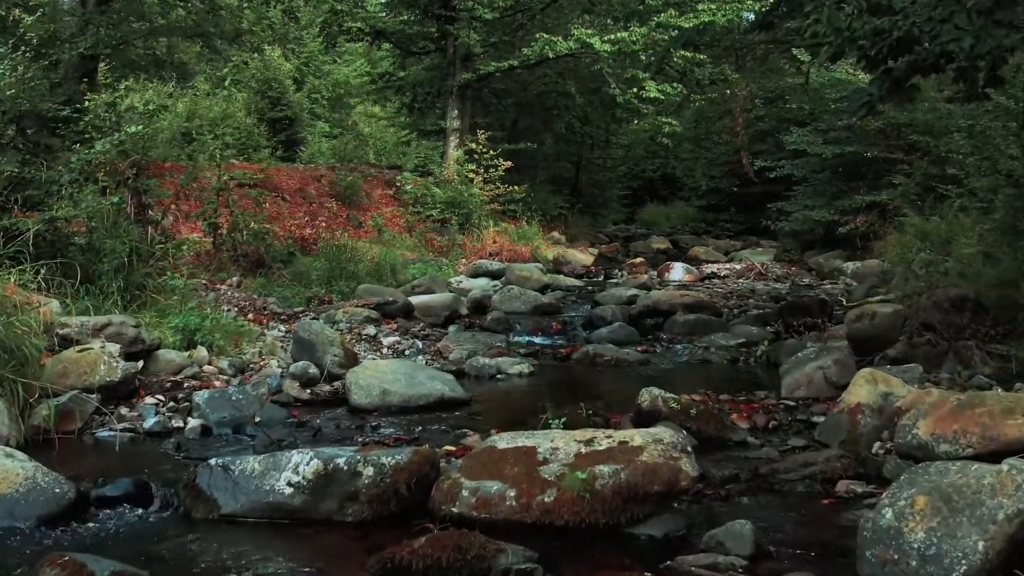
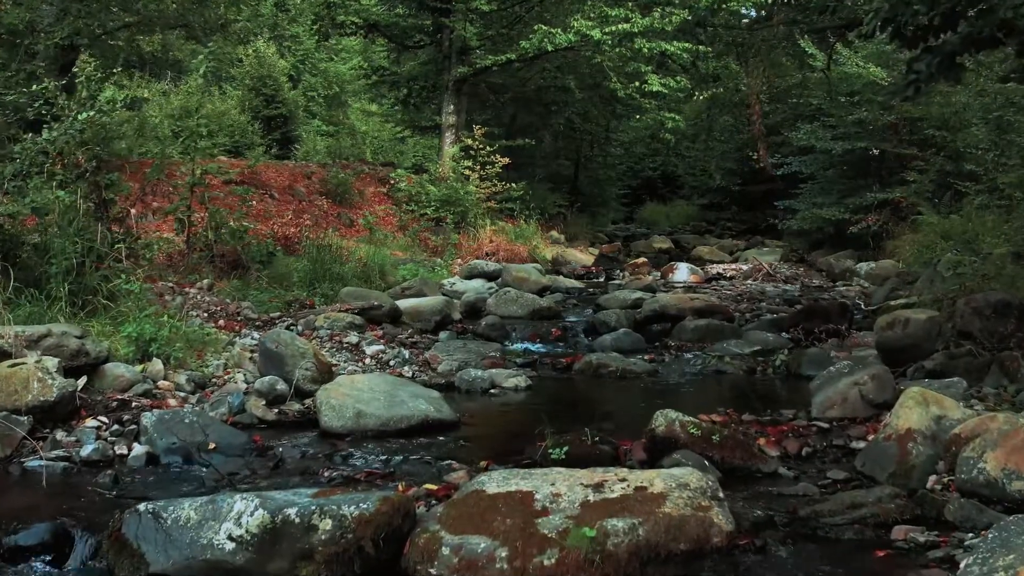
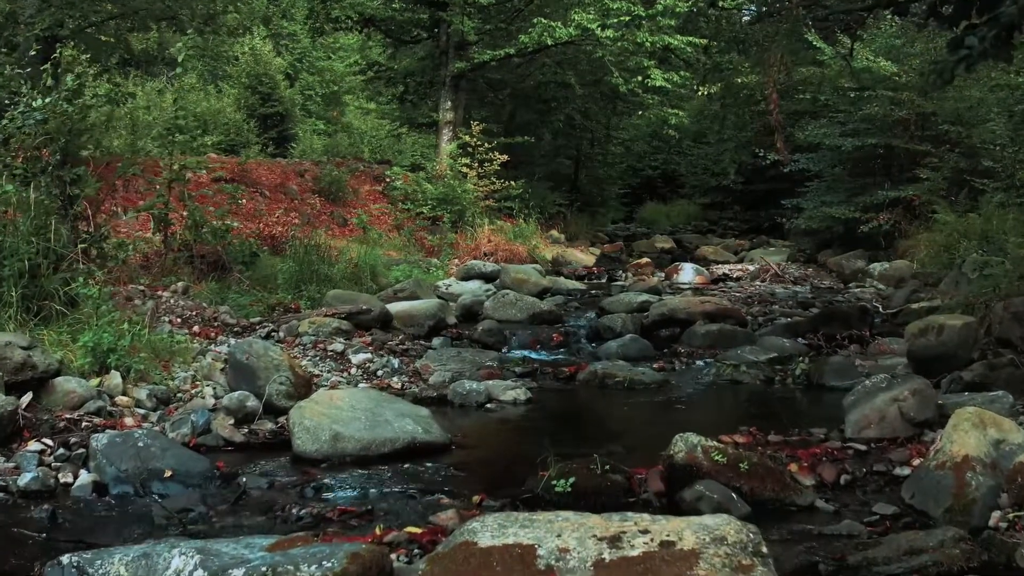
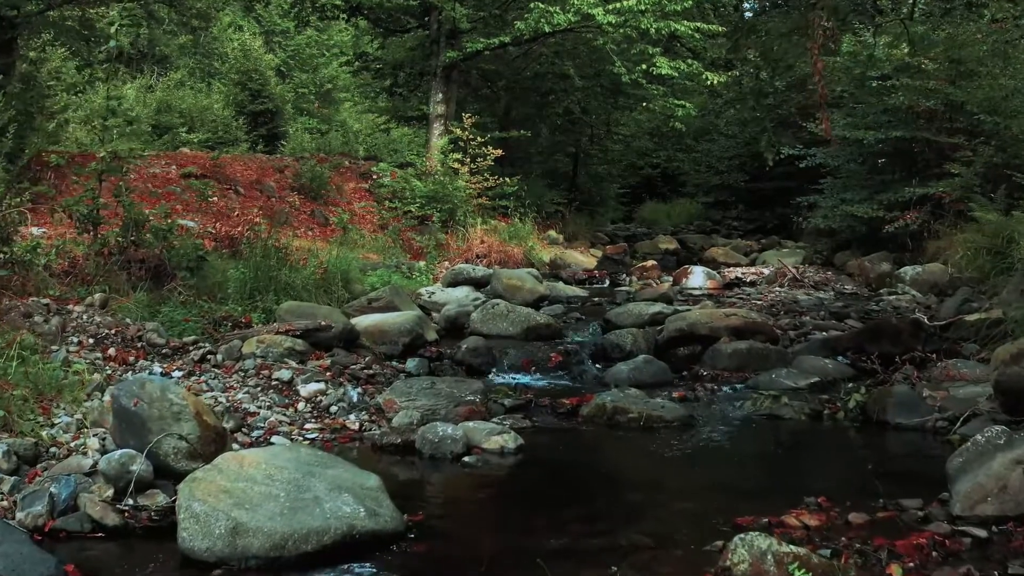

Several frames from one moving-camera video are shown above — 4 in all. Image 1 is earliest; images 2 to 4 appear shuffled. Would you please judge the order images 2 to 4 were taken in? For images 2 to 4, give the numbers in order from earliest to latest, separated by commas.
2, 3, 4
